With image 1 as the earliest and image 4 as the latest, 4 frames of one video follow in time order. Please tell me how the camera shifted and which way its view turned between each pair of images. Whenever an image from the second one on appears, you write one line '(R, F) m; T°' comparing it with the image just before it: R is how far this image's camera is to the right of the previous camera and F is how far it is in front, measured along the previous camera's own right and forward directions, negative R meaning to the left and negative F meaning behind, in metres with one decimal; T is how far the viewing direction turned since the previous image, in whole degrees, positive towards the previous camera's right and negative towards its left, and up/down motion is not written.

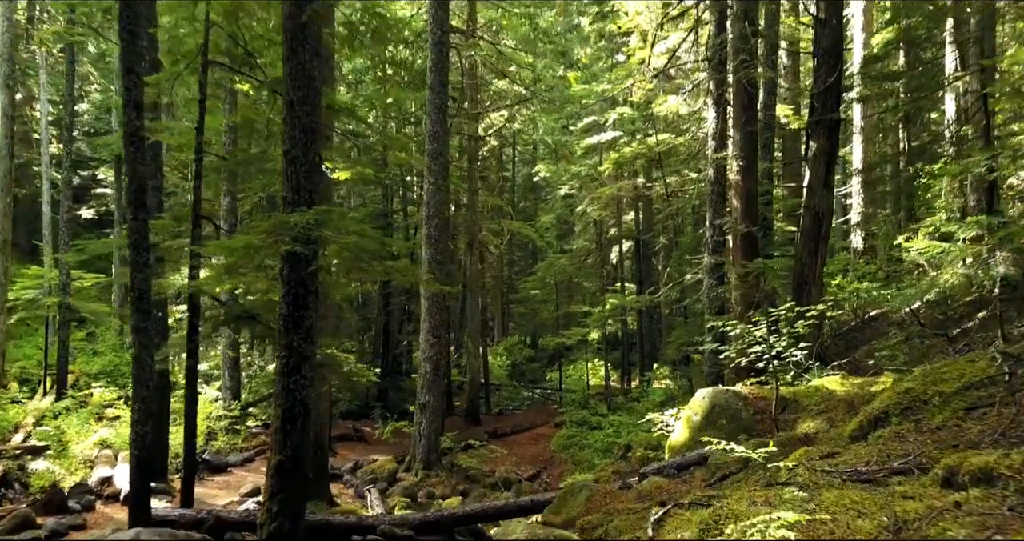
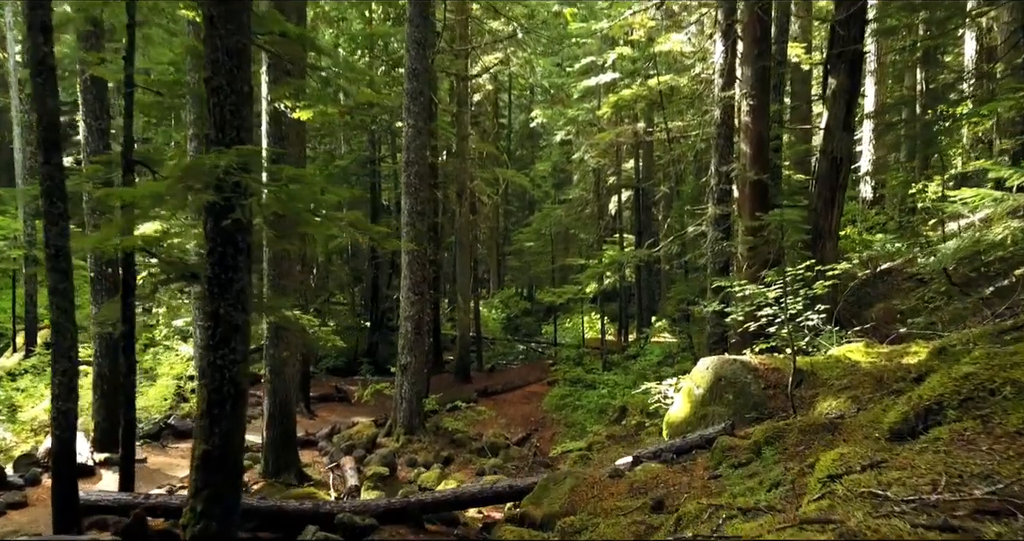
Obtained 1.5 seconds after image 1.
(+0.2, +1.0) m; 0°
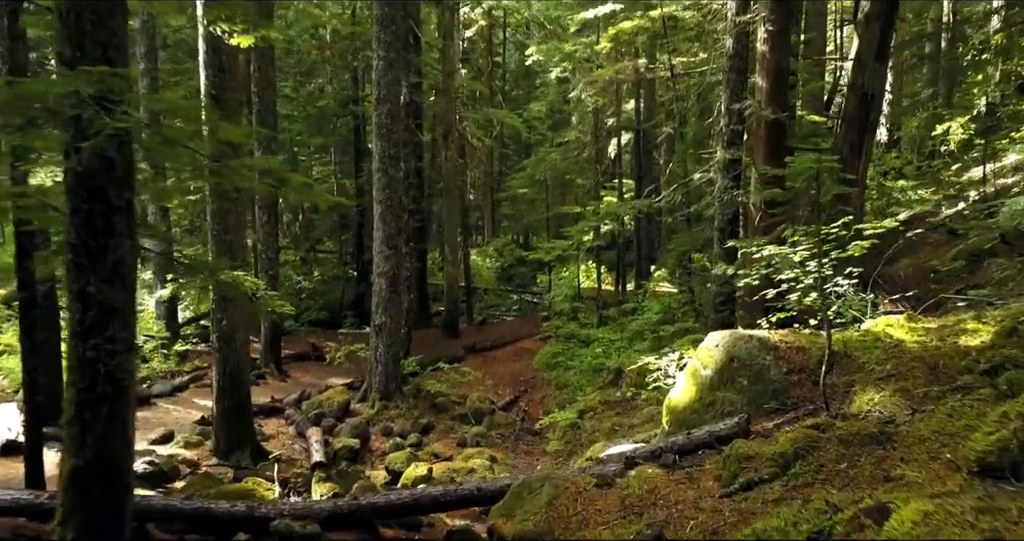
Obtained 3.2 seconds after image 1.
(+0.2, +1.1) m; 0°
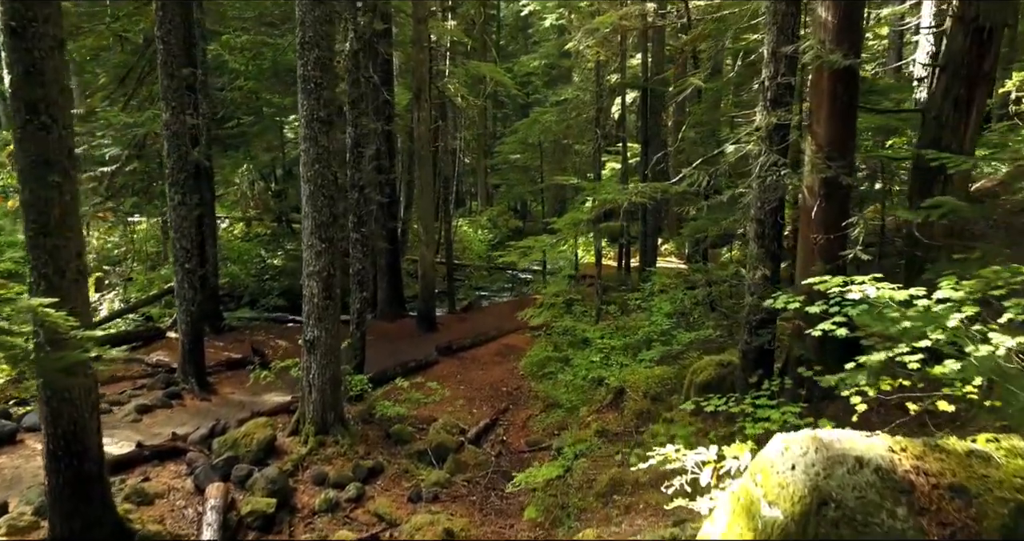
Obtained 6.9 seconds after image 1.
(+0.4, +2.5) m; 0°
